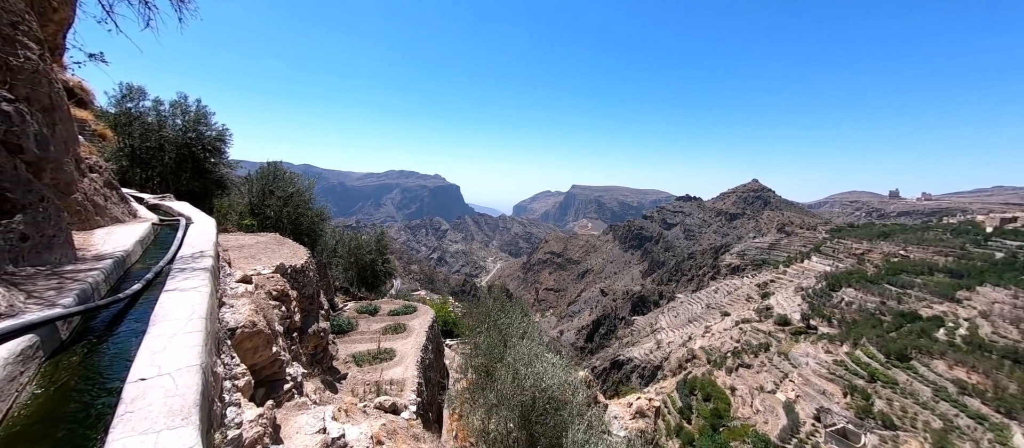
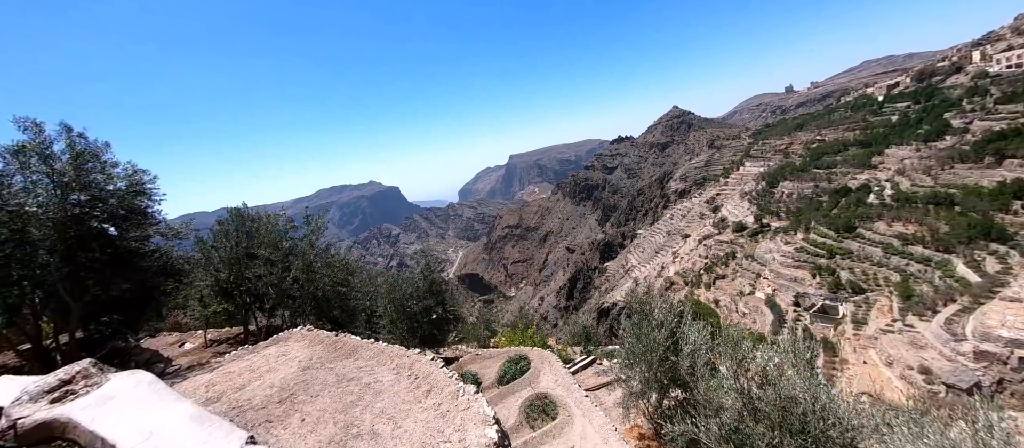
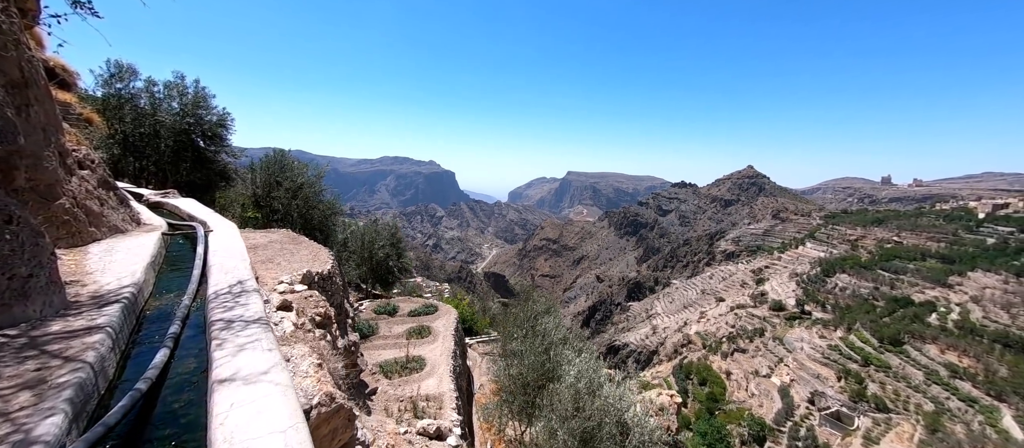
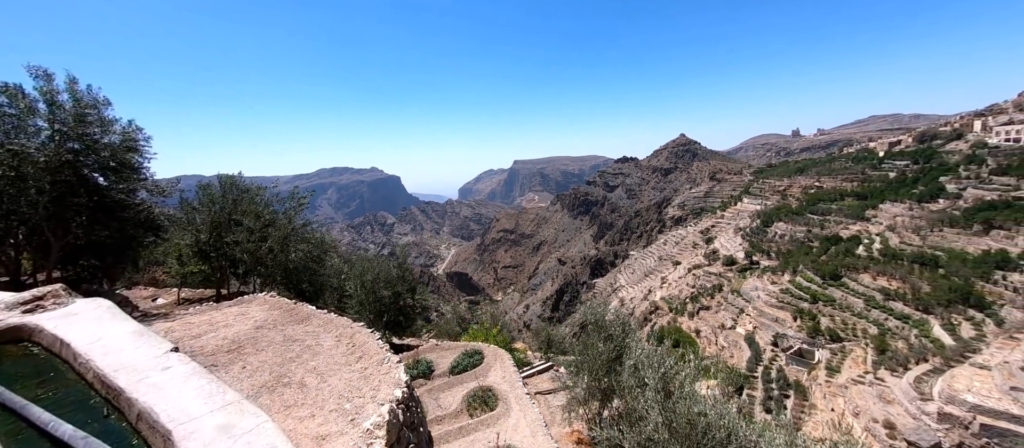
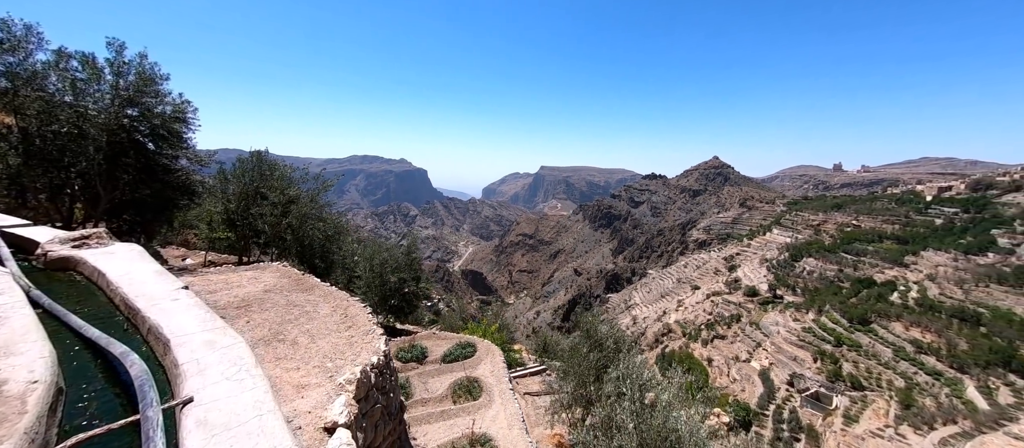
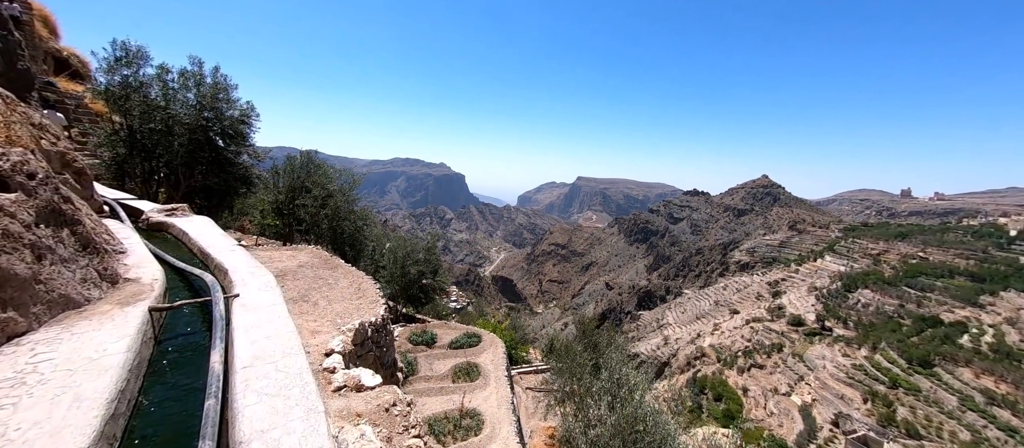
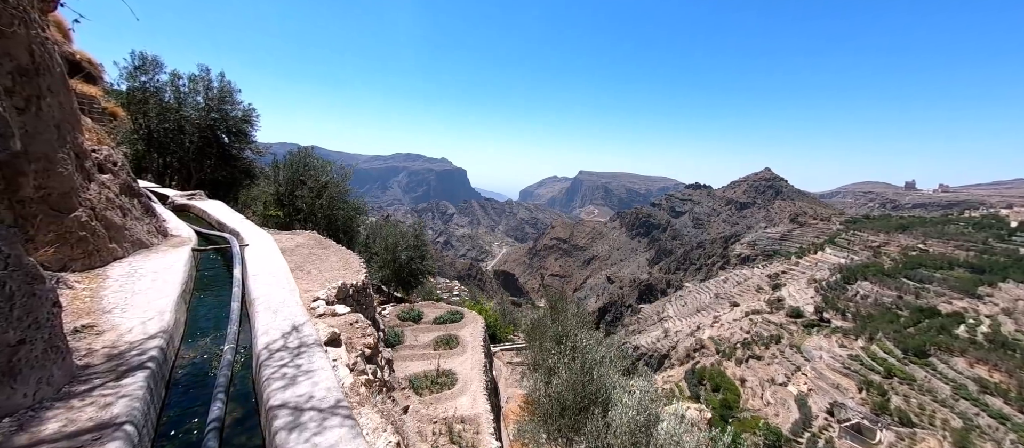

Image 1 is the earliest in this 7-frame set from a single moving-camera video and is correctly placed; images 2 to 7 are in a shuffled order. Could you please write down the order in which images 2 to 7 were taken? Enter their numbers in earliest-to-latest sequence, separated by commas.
3, 7, 6, 5, 4, 2
